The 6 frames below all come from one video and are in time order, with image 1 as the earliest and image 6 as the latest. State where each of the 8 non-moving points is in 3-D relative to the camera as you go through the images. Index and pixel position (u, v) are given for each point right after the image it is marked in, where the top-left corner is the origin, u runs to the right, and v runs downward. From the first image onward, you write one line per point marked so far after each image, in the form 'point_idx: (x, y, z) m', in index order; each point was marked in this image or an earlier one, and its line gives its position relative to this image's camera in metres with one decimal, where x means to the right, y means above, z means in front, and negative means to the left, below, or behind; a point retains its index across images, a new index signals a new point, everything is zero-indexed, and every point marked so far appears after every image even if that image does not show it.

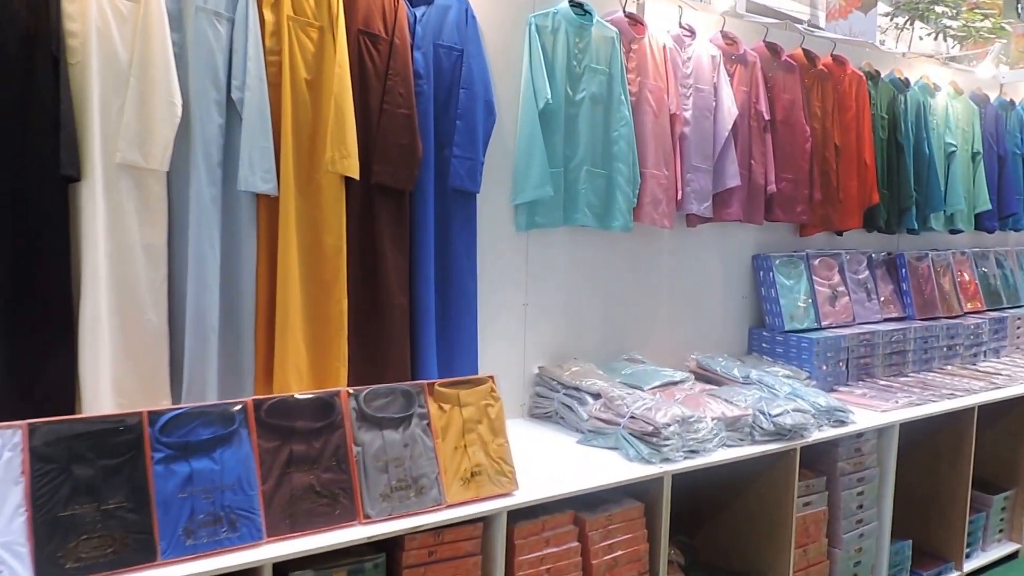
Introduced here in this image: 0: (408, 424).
0: (-0.3, -0.4, +1.8) m
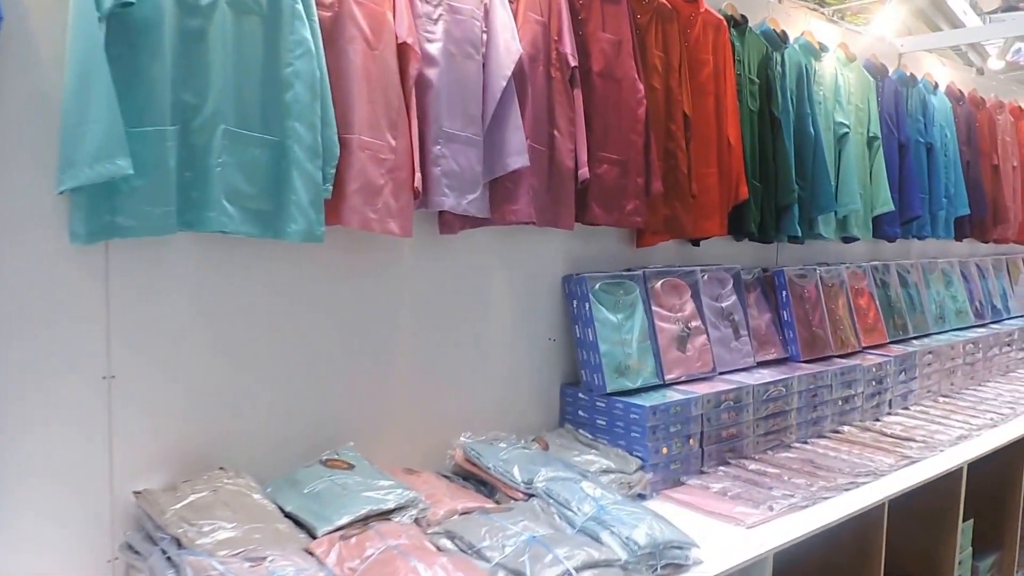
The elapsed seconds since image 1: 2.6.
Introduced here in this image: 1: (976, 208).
0: (-1.3, -0.6, +0.6) m
1: (+3.0, +0.5, +3.6) m
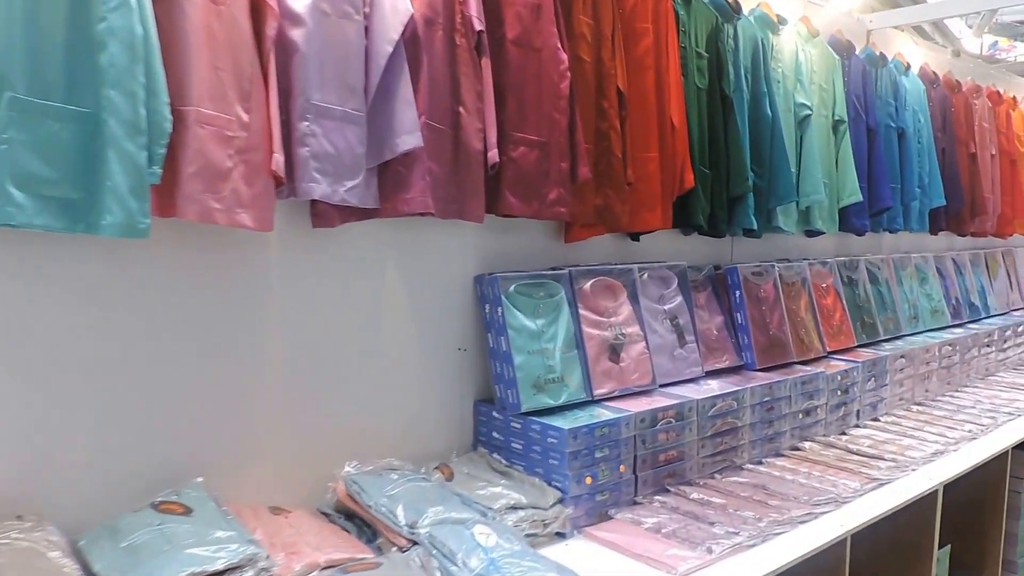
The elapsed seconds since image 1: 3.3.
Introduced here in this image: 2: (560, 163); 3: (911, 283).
0: (-1.6, -0.6, +0.3) m
1: (+2.6, +0.5, +3.4) m
2: (+0.2, +0.4, +1.7) m
3: (+2.2, 0.0, +3.1) m
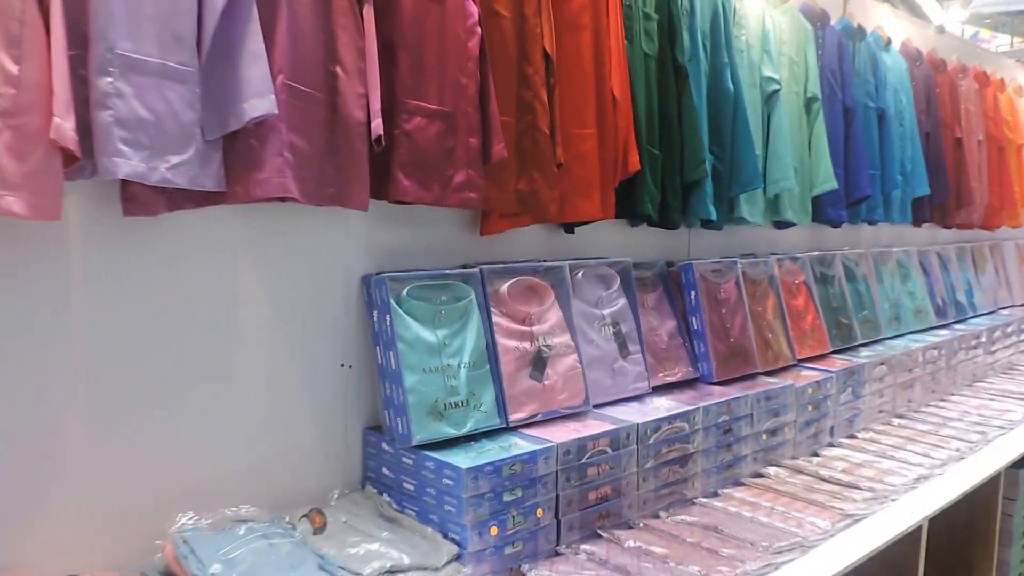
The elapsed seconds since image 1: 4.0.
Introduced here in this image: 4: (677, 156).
0: (-1.8, -0.6, 0.0) m
1: (+2.4, +0.6, +3.1) m
2: (-0.1, +0.4, +1.4) m
3: (+1.9, 0.0, +2.8) m
4: (+0.6, +0.4, +1.9) m
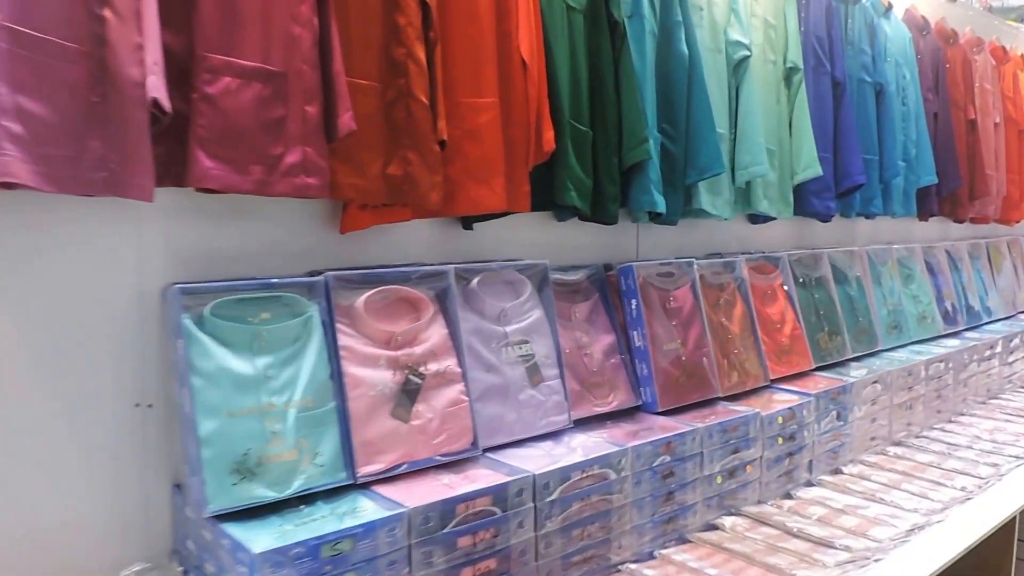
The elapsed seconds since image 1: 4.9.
0: (-2.1, -0.7, -0.3) m
1: (+2.1, +0.5, +2.7) m
2: (-0.4, +0.4, +1.1) m
3: (+1.6, 0.0, +2.4) m
4: (+0.3, +0.4, +1.5) m
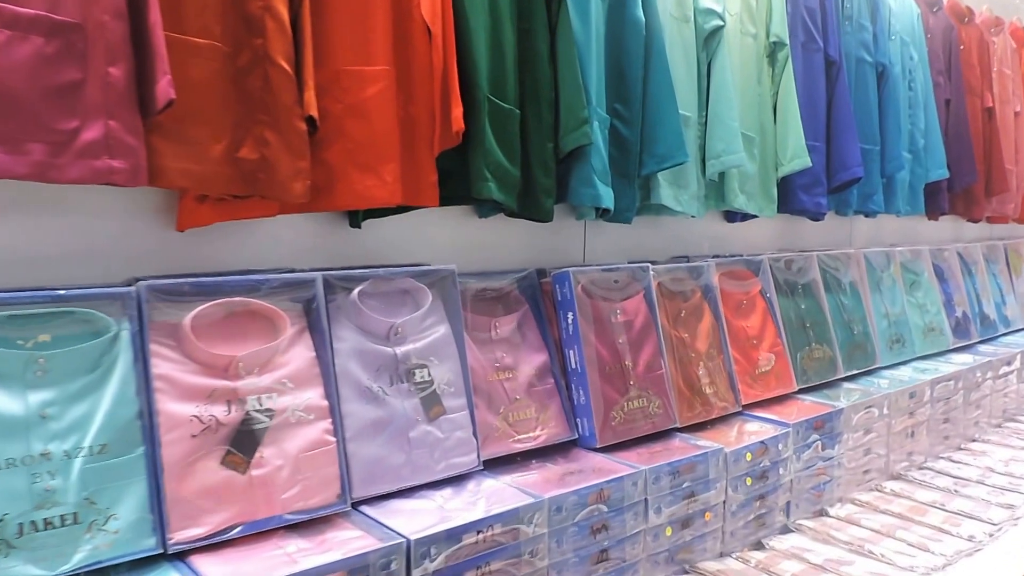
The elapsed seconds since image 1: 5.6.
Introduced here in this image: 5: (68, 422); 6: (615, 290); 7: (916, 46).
0: (-2.3, -0.7, -0.5) m
1: (+1.9, +0.5, +2.4) m
2: (-0.6, +0.3, +0.9) m
3: (+1.4, 0.0, +2.1) m
4: (+0.1, +0.4, +1.3) m
5: (-0.6, -0.2, +0.8) m
6: (+0.2, 0.0, +1.4) m
7: (+1.6, +1.0, +2.2) m
